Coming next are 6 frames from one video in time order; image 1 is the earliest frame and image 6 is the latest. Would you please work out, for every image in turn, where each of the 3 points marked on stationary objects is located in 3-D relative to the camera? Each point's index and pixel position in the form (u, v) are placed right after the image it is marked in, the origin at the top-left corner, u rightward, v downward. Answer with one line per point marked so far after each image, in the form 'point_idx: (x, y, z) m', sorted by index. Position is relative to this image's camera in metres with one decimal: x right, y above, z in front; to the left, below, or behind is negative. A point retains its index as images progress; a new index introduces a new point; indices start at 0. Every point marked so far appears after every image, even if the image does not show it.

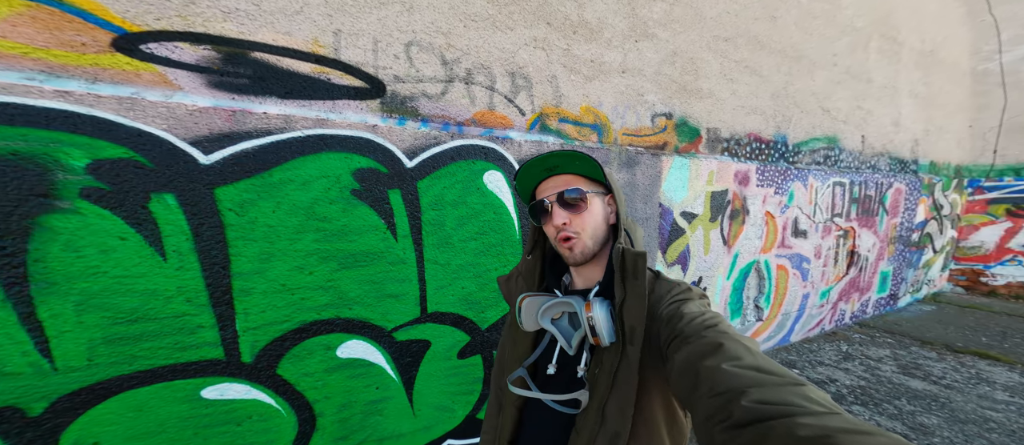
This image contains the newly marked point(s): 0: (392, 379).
0: (-0.7, -0.9, +1.8) m
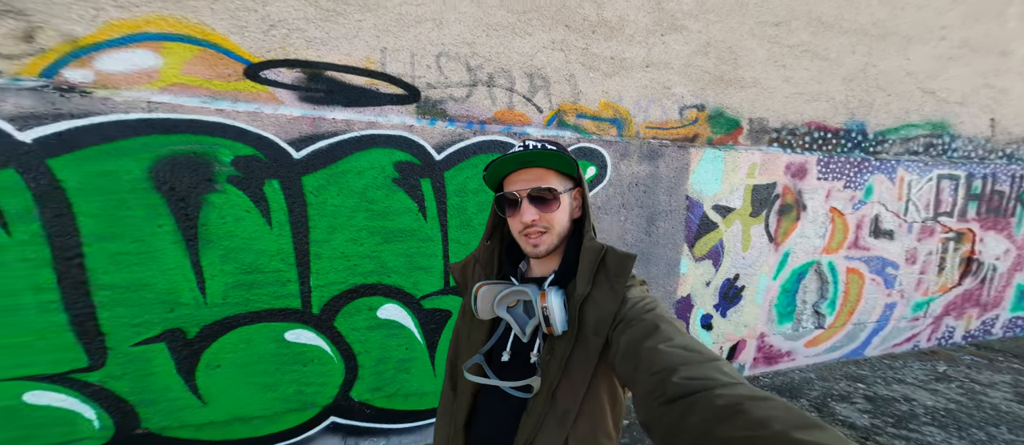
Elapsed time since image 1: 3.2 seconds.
0: (-0.6, -0.8, +2.2) m
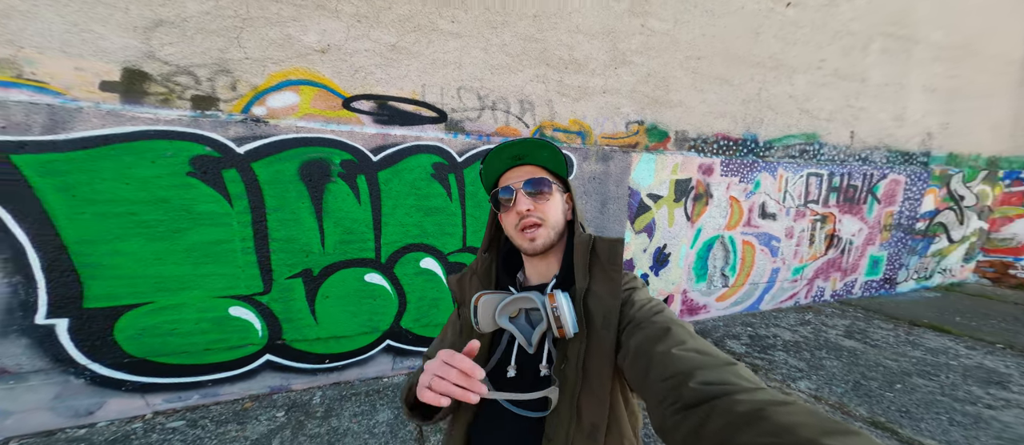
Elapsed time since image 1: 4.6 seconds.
0: (-0.7, -0.6, +3.2) m
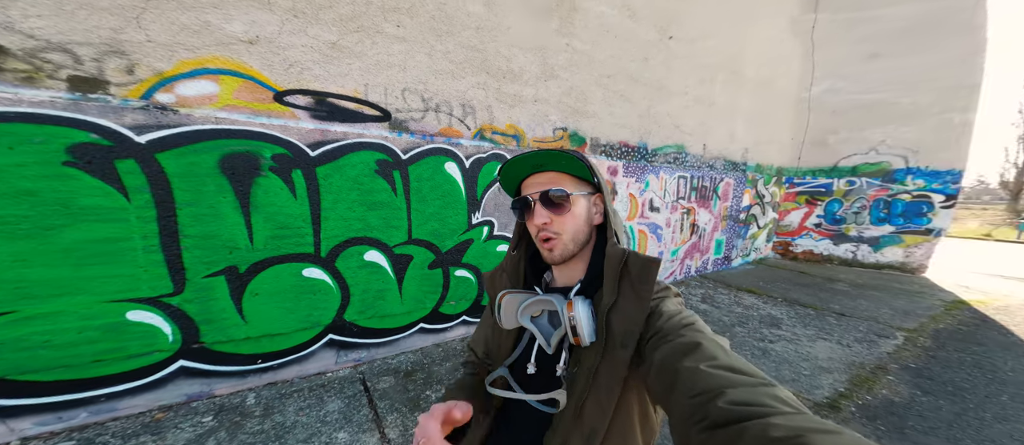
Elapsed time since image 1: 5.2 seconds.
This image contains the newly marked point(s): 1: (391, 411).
0: (-1.3, -0.5, +3.4) m
1: (-1.0, -1.5, +2.7) m
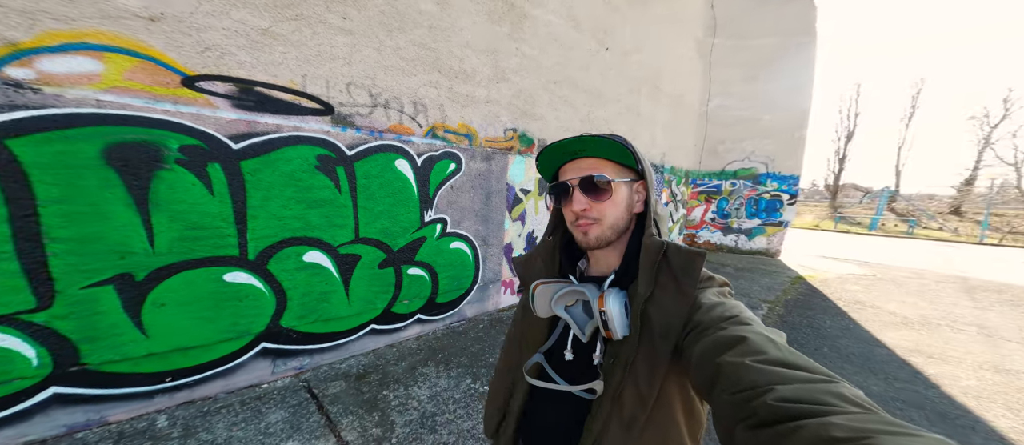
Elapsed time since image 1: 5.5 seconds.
0: (-1.7, -0.5, +3.2) m
1: (-1.3, -1.5, +2.6) m
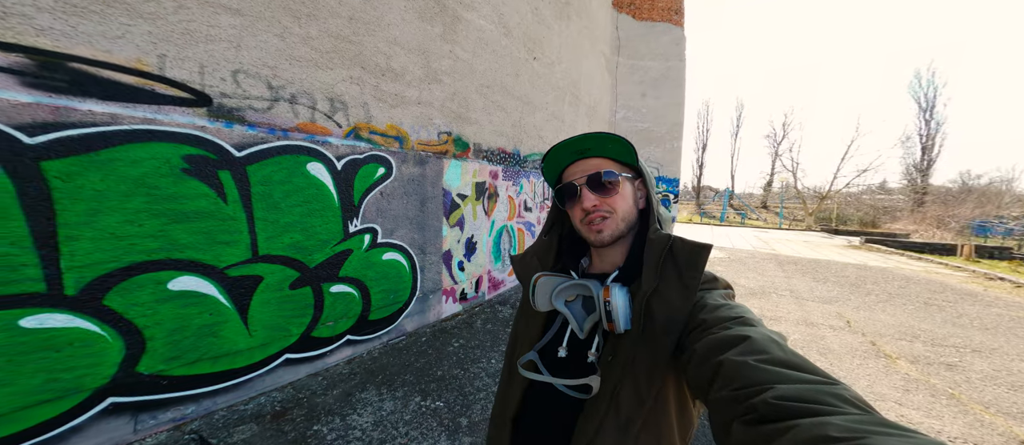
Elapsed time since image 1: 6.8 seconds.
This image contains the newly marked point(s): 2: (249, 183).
0: (-2.1, -0.7, +2.7) m
1: (-1.6, -1.6, +2.2) m
2: (-2.0, +0.3, +2.7) m
